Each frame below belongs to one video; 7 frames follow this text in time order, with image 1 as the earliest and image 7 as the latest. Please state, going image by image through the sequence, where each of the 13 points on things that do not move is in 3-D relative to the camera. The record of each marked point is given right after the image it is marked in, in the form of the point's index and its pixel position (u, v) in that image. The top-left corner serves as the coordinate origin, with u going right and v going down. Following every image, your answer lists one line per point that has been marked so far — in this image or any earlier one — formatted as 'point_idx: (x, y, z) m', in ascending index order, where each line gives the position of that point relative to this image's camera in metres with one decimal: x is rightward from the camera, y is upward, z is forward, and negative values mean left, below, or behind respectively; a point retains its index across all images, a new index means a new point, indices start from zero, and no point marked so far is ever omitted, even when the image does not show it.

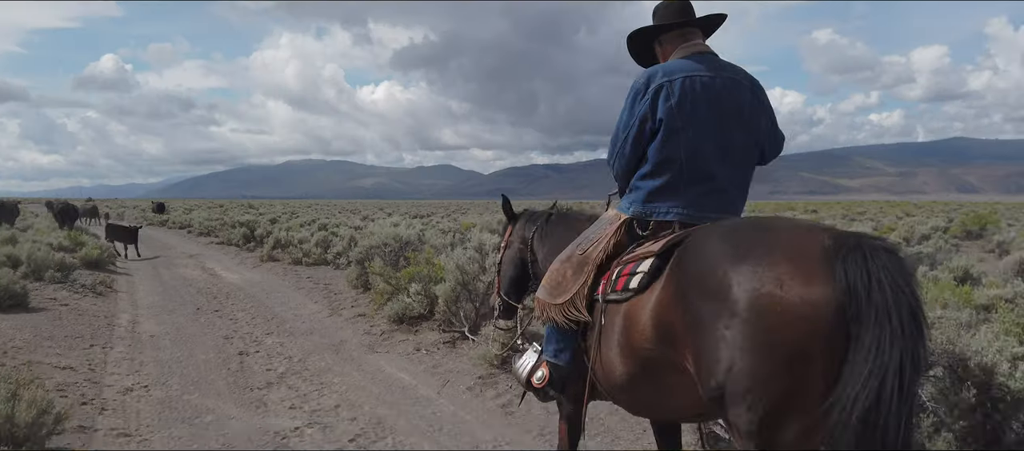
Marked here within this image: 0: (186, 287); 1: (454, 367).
0: (-7.4, -1.4, +14.2) m
1: (-0.8, -1.9, +8.2) m
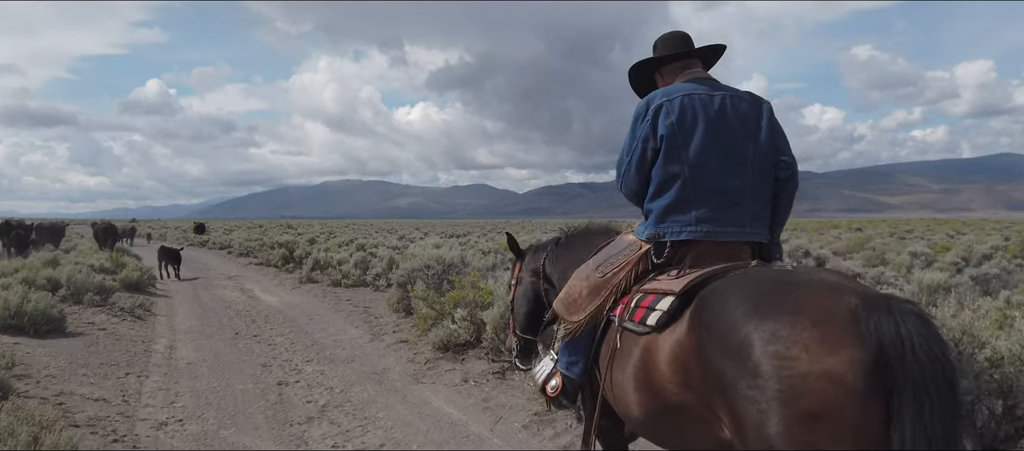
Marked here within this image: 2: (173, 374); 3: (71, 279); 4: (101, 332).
0: (-6.4, -1.9, +14.0) m
1: (-0.1, -2.1, +7.5) m
2: (-4.5, -2.0, +8.3) m
3: (-9.7, -1.2, +13.7) m
4: (-7.1, -1.8, +10.8) m
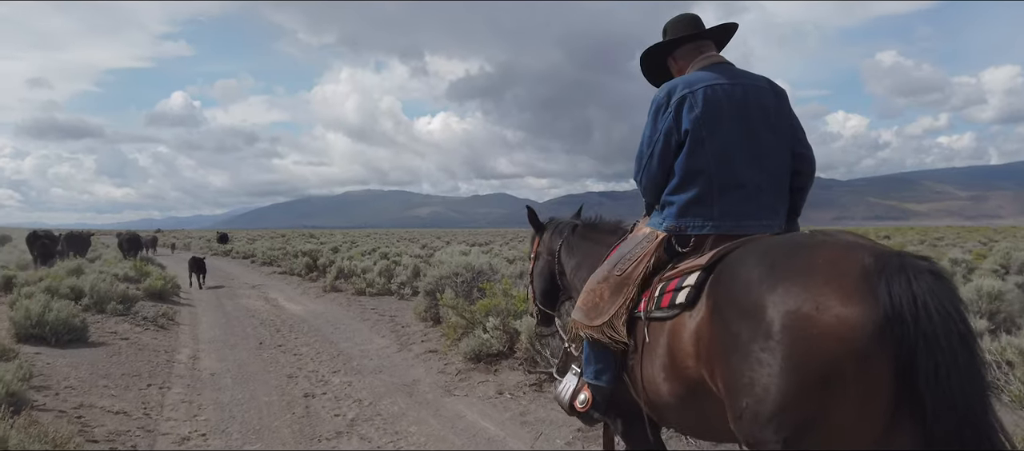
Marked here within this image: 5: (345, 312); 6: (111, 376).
0: (-5.8, -2.1, +13.7) m
1: (+0.4, -2.2, +7.1) m
2: (-4.0, -2.0, +8.0) m
3: (-9.0, -1.4, +13.5) m
4: (-6.5, -2.0, +10.5) m
5: (-3.8, -2.0, +14.3) m
6: (-5.2, -2.0, +8.1) m
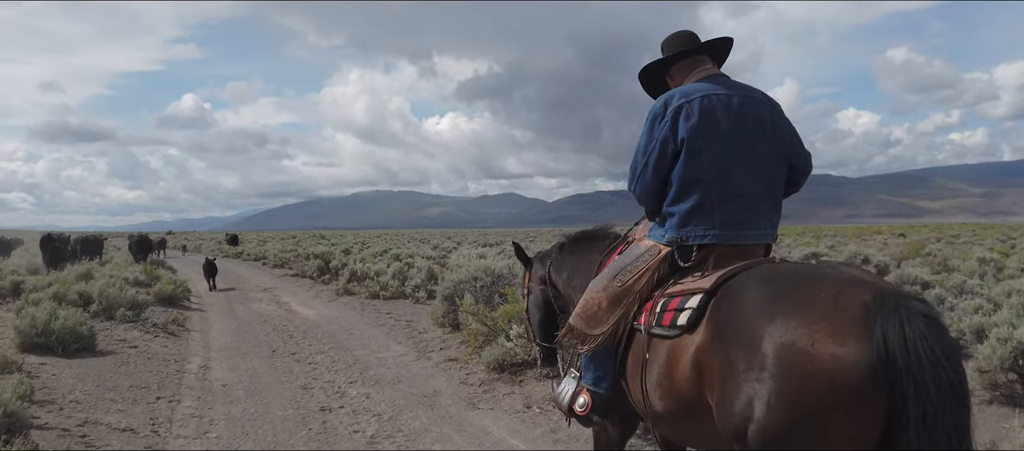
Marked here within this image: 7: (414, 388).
0: (-5.3, -2.1, +13.3) m
1: (+0.7, -2.2, +6.6) m
2: (-3.7, -2.1, +7.6) m
3: (-8.6, -1.4, +13.2) m
4: (-6.2, -2.0, +10.2) m
5: (-3.4, -2.0, +13.9) m
6: (-4.9, -2.0, +7.7) m
7: (-1.3, -2.1, +8.1) m
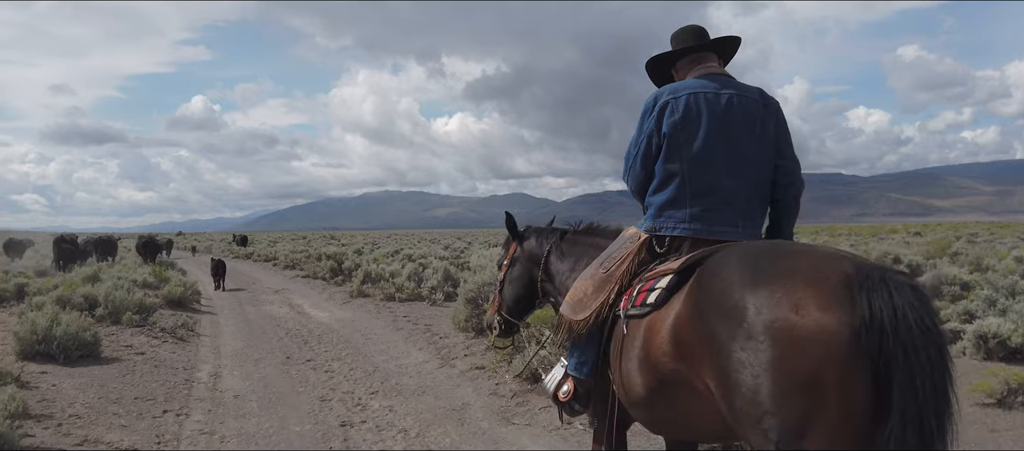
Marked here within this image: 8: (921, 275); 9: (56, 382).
0: (-4.9, -2.1, +12.8) m
1: (+1.1, -2.2, +6.0) m
2: (-3.3, -2.1, +7.0) m
3: (-8.2, -1.4, +12.7) m
4: (-5.7, -2.0, +9.6) m
5: (-2.9, -2.0, +13.3) m
6: (-4.4, -2.0, +7.1) m
7: (-0.9, -2.1, +7.5) m
8: (+11.8, -1.4, +17.9) m
9: (-5.6, -1.9, +7.7) m
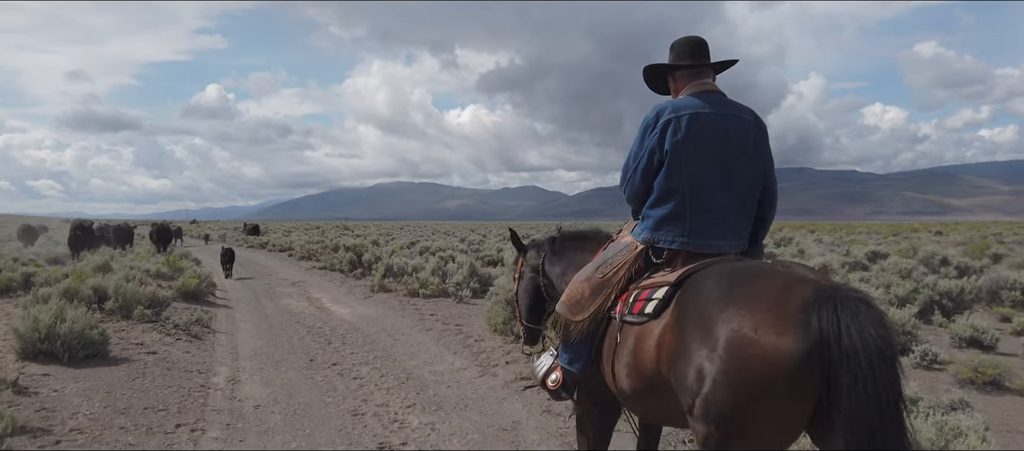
0: (-4.2, -1.9, +12.0) m
1: (+1.6, -2.1, +5.1) m
2: (-2.7, -2.0, +6.2) m
3: (-7.5, -1.2, +11.9) m
4: (-5.1, -1.9, +8.8) m
5: (-2.2, -1.9, +12.5) m
6: (-3.9, -1.9, +6.3) m
7: (-0.3, -2.0, +6.6) m
8: (+12.5, -1.4, +16.8) m
9: (-5.0, -1.8, +6.9) m
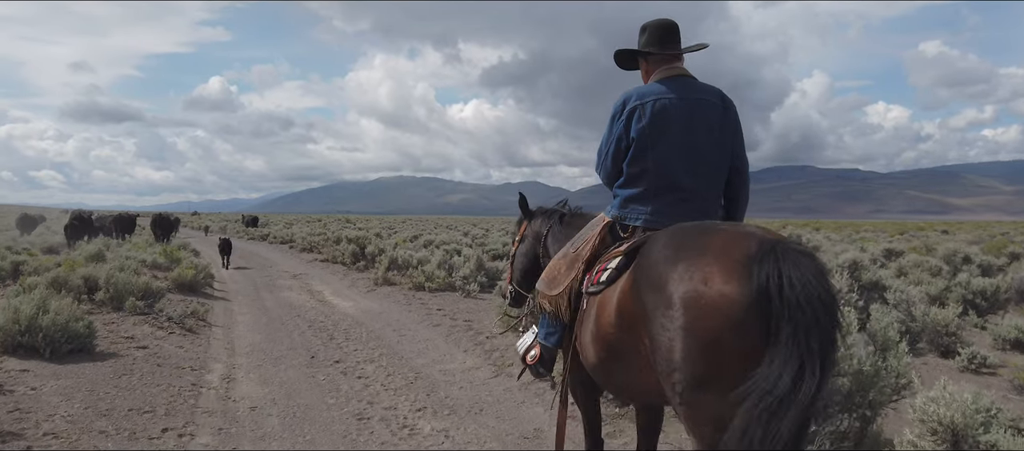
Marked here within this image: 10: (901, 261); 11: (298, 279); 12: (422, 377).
0: (-4.0, -1.7, +11.4) m
1: (+1.8, -2.0, +4.5) m
2: (-2.5, -1.8, +5.6) m
3: (-7.2, -1.0, +11.3) m
4: (-4.9, -1.7, +8.3) m
5: (-2.0, -1.7, +11.9) m
6: (-3.7, -1.7, +5.7) m
7: (-0.1, -1.9, +6.0) m
8: (+12.8, -1.3, +16.2) m
9: (-4.8, -1.6, +6.3) m
10: (+11.8, -1.1, +19.1) m
11: (-6.6, -1.6, +19.3) m
12: (-1.1, -1.8, +7.4) m
